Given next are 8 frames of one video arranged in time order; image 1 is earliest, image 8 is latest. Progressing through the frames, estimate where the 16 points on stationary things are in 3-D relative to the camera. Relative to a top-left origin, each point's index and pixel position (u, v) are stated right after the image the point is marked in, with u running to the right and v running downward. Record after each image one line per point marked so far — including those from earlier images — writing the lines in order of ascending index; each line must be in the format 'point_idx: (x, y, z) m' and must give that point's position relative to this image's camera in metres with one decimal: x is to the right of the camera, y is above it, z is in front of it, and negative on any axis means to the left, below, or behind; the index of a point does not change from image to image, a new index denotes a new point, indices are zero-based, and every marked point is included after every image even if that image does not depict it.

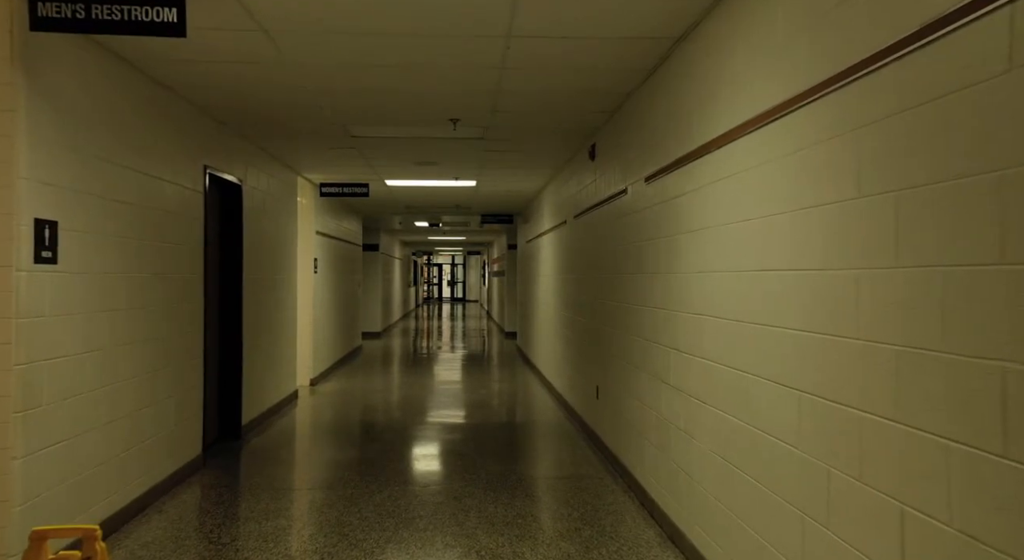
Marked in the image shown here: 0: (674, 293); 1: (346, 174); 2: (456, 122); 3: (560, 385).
0: (+0.9, -0.1, +3.1) m
1: (-1.9, +1.2, +6.7) m
2: (-0.4, +1.3, +4.7) m
3: (+0.6, -1.2, +6.5) m
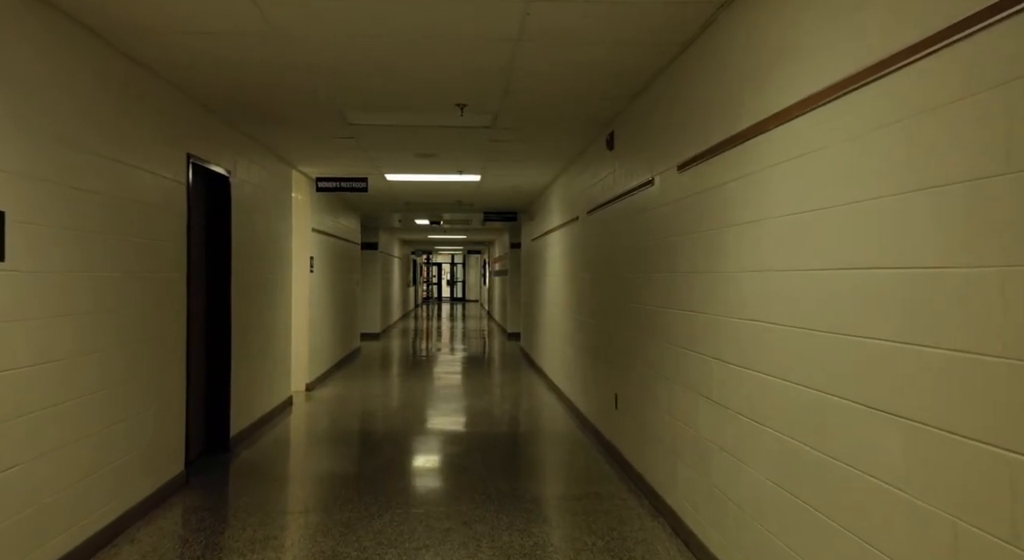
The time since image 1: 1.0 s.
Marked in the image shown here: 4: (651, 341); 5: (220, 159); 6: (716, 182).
0: (+1.0, -0.1, +2.8) m
1: (-1.8, +1.2, +6.3) m
2: (-0.4, +1.3, +4.3) m
3: (+0.7, -1.1, +6.1) m
4: (+0.9, -0.4, +3.7) m
5: (-2.2, +0.9, +4.4) m
6: (+1.0, +0.5, +2.8) m
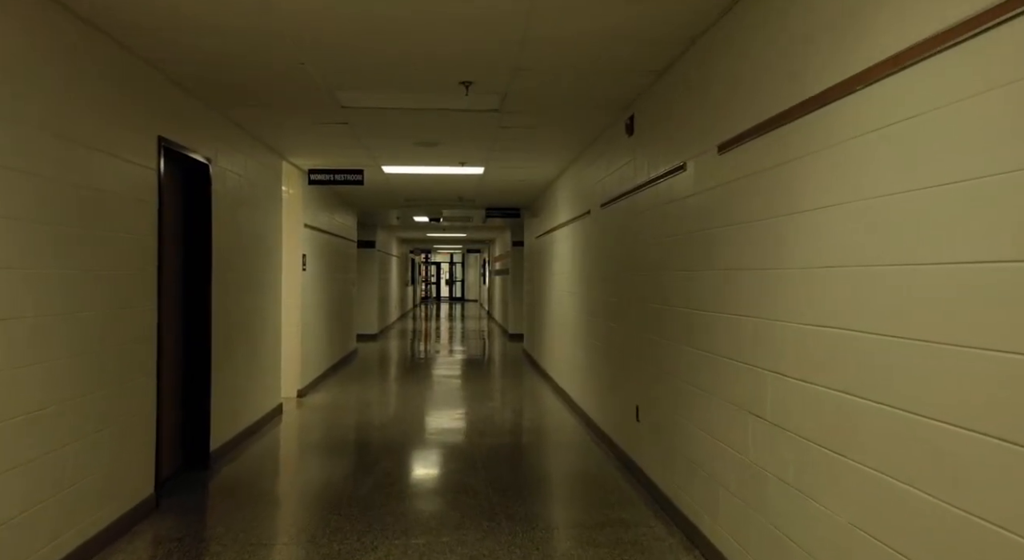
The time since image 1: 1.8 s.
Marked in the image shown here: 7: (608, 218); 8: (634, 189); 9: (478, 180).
0: (+1.0, -0.1, +2.4) m
1: (-1.7, +1.2, +5.9) m
2: (-0.3, +1.3, +3.9) m
3: (+0.7, -1.1, +5.7) m
4: (+1.0, -0.4, +3.3) m
5: (-2.1, +0.9, +4.0) m
6: (+1.1, +0.5, +2.4) m
7: (+0.8, +0.5, +4.9) m
8: (+0.9, +0.7, +4.2) m
9: (-0.4, +1.2, +7.2) m
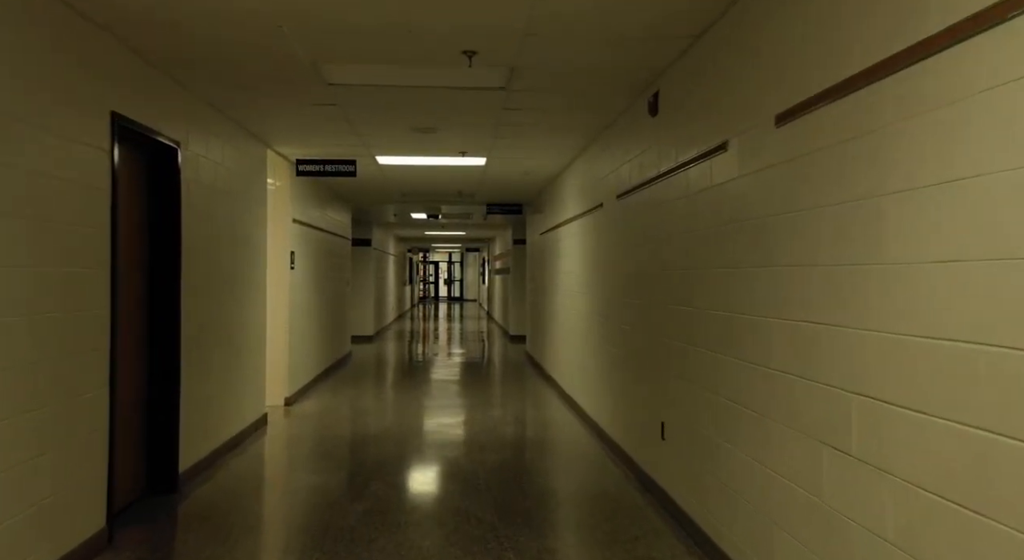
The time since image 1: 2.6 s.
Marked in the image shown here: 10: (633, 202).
0: (+1.1, -0.1, +1.9) m
1: (-1.7, +1.2, +5.4) m
2: (-0.3, +1.3, +3.5) m
3: (+0.8, -1.1, +5.3) m
4: (+1.0, -0.4, +2.8) m
5: (-2.1, +0.9, +3.6) m
6: (+1.1, +0.5, +2.0) m
7: (+0.9, +0.5, +4.4) m
8: (+0.9, +0.7, +3.7) m
9: (-0.4, +1.2, +6.8) m
10: (+0.9, +0.6, +4.3) m
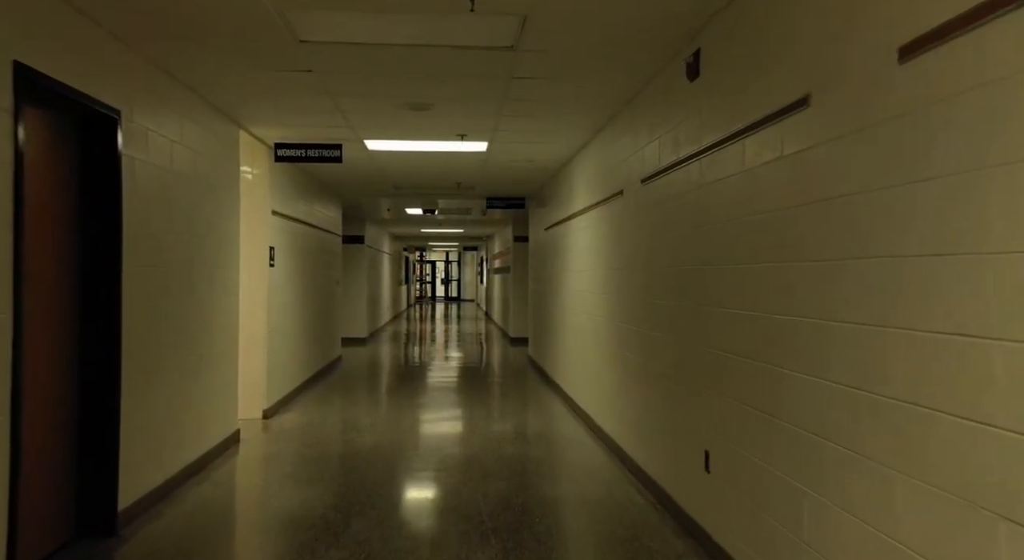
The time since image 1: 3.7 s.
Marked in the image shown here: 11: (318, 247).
0: (+1.1, 0.0, +1.3) m
1: (-1.7, +1.2, +4.8) m
2: (-0.2, +1.3, +2.9) m
3: (+0.8, -1.1, +4.7) m
4: (+1.1, -0.4, +2.2) m
5: (-2.0, +0.9, +3.0) m
6: (+1.2, +0.5, +1.4) m
7: (+0.9, +0.5, +3.8) m
8: (+1.0, +0.7, +3.1) m
9: (-0.3, +1.3, +6.2) m
10: (+1.0, +0.6, +3.7) m
11: (-2.4, +0.4, +7.2) m
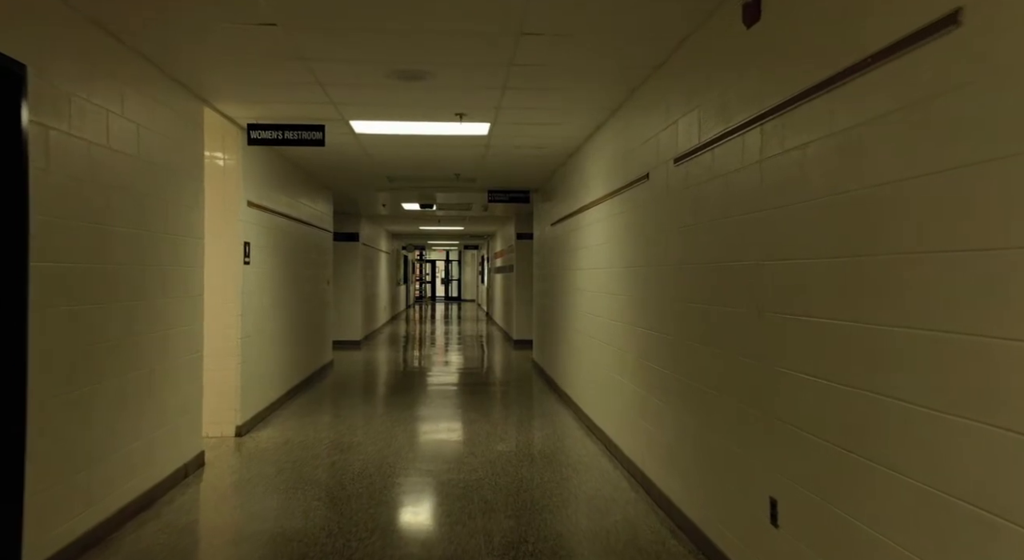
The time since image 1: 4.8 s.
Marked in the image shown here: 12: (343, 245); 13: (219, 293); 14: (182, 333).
0: (+1.2, 0.0, +0.7) m
1: (-1.6, +1.2, +4.2) m
2: (-0.2, +1.3, +2.2) m
3: (+0.8, -1.1, +4.1) m
4: (+1.1, -0.3, +1.6) m
5: (-2.0, +0.9, +2.3) m
6: (+1.2, +0.5, +0.8) m
7: (+1.0, +0.6, +3.2) m
8: (+1.0, +0.7, +2.5) m
9: (-0.3, +1.3, +5.6) m
10: (+1.0, +0.6, +3.1) m
11: (-2.3, +0.4, +6.6) m
12: (-3.1, +0.6, +10.9) m
13: (-2.3, -0.1, +4.6) m
14: (-2.1, -0.4, +3.8) m
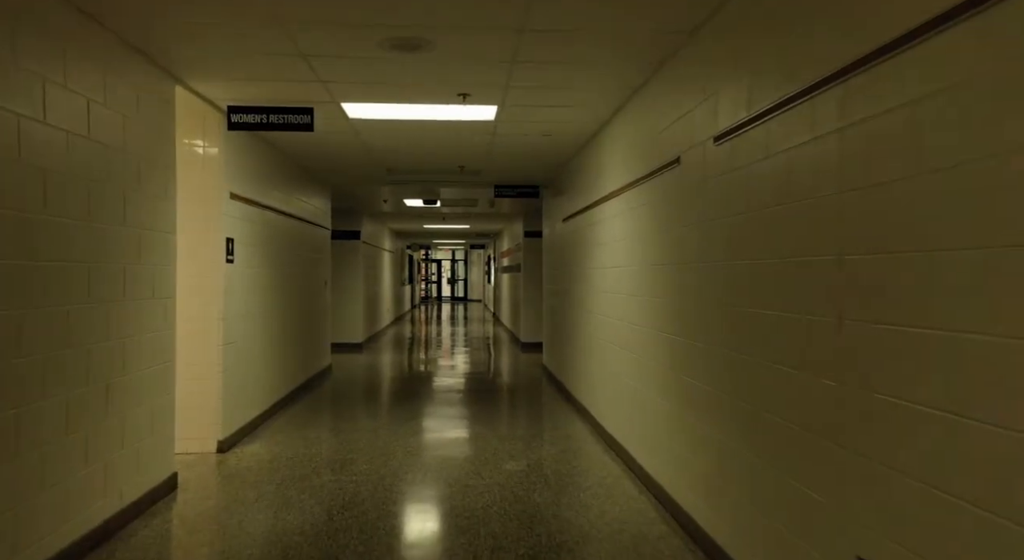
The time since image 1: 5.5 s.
0: (+1.2, 0.0, +0.2) m
1: (-1.6, +1.2, +3.8) m
2: (-0.1, +1.3, +1.8) m
3: (+0.9, -1.1, +3.6) m
4: (+1.2, -0.3, +1.1) m
5: (-2.0, +0.9, +1.9) m
6: (+1.2, +0.5, +0.3) m
7: (+1.0, +0.6, +2.7) m
8: (+1.1, +0.7, +2.0) m
9: (-0.2, +1.3, +5.1) m
10: (+1.1, +0.6, +2.6) m
11: (-2.2, +0.4, +6.1) m
12: (-3.0, +0.6, +10.5) m
13: (-2.2, -0.1, +4.2) m
14: (-2.1, -0.4, +3.4) m
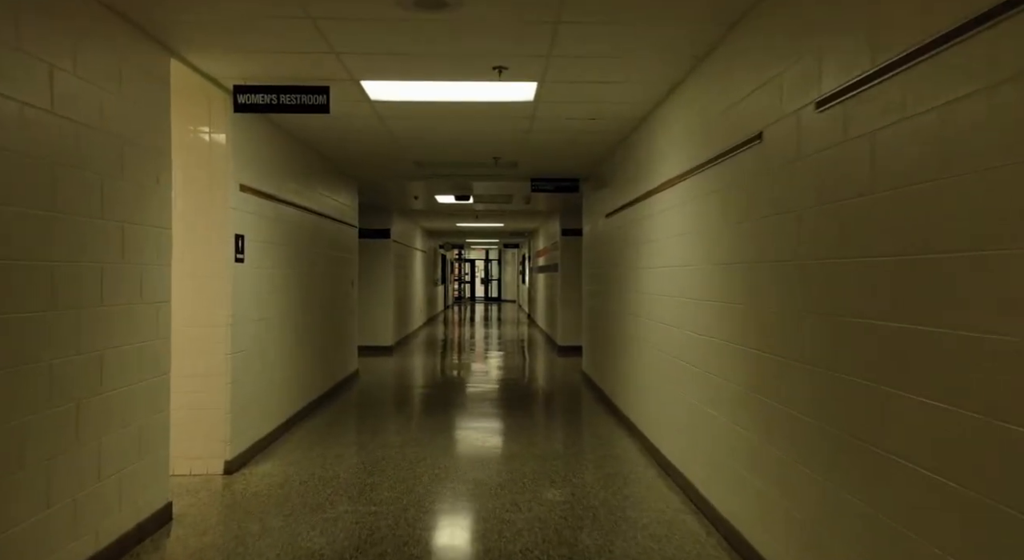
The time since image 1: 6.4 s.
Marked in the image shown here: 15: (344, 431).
0: (+1.2, 0.0, -0.4) m
1: (-1.3, +1.2, +3.3) m
2: (0.0, +1.3, +1.2) m
3: (+1.1, -1.1, +3.0) m
4: (+1.2, -0.4, +0.5) m
5: (-1.8, +0.9, +1.5) m
6: (+1.3, +0.5, -0.3) m
7: (+1.2, +0.6, +2.1) m
8: (+1.2, +0.7, +1.4) m
9: (+0.1, +1.3, +4.6) m
10: (+1.2, +0.6, +2.0) m
11: (-1.9, +0.4, +5.7) m
12: (-2.3, +0.6, +10.1) m
13: (-2.0, -0.1, +3.8) m
14: (-1.8, -0.4, +3.0) m
15: (-1.4, -1.3, +5.1) m
